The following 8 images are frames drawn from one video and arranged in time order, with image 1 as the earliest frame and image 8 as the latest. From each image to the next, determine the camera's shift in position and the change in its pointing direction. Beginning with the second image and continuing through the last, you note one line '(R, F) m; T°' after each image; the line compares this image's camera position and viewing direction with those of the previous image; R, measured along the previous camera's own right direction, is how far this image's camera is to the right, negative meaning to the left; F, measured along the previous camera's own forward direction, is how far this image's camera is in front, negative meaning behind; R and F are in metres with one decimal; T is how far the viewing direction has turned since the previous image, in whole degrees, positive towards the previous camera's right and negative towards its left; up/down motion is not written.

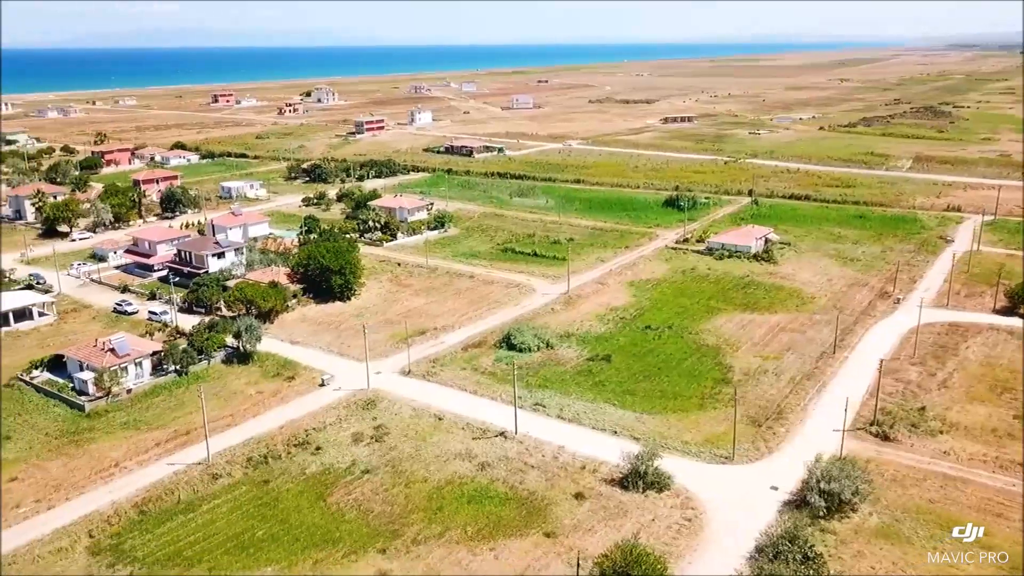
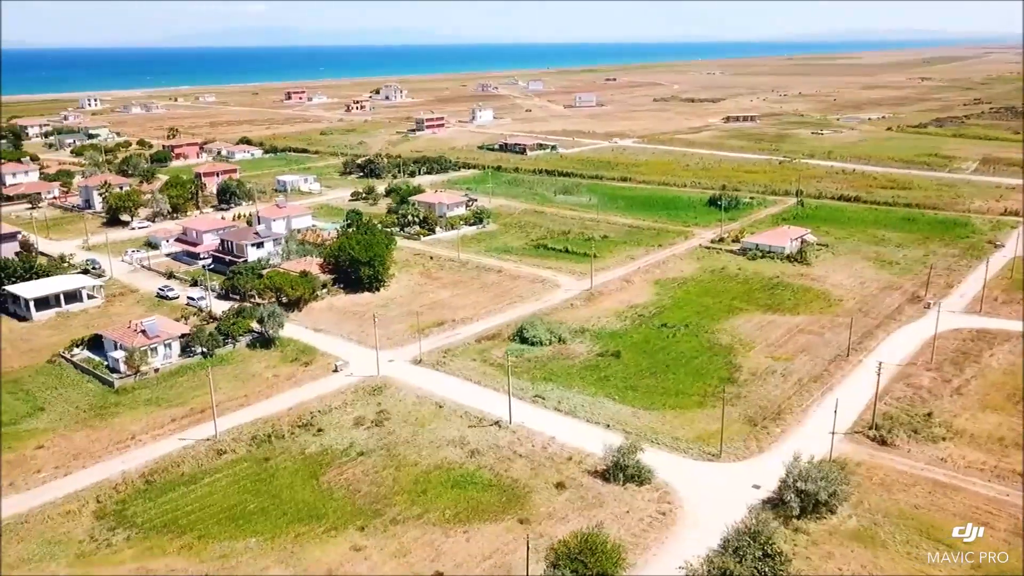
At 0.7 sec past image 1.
(+1.6, -0.3) m; -5°
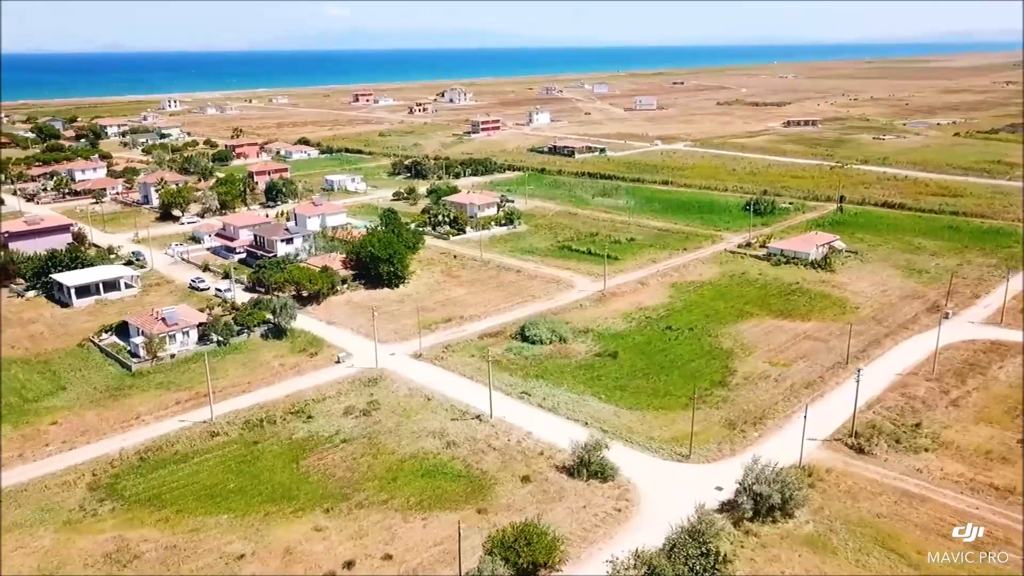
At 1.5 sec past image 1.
(+1.9, -0.3) m; -5°
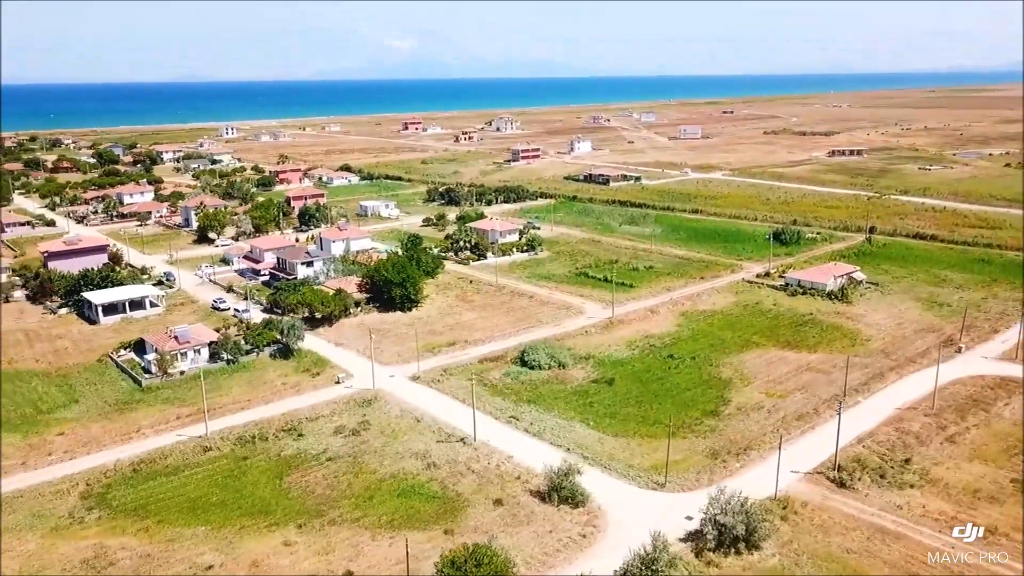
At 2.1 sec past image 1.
(+1.5, -0.2) m; -4°
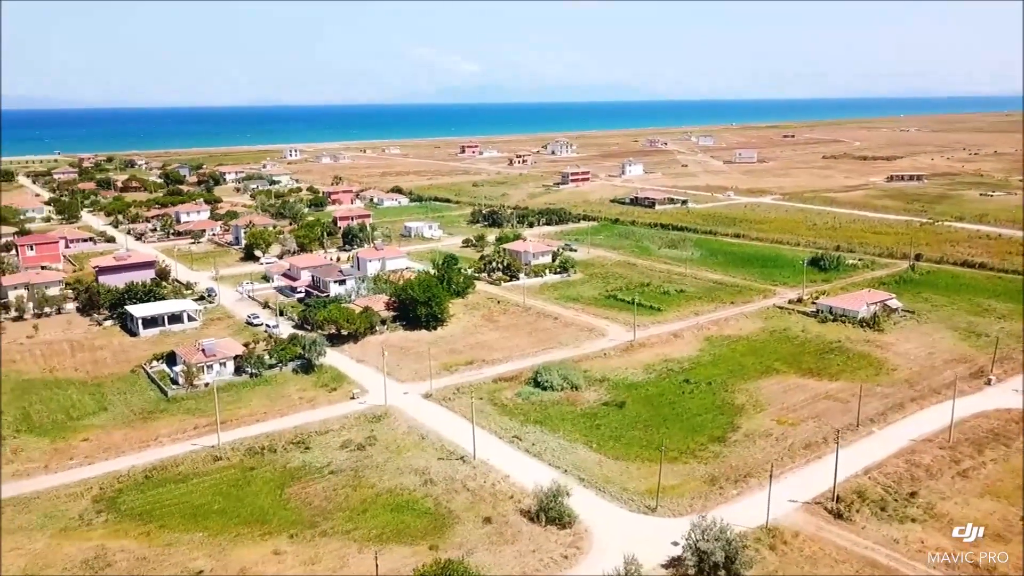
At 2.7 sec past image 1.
(+1.3, -0.1) m; -4°
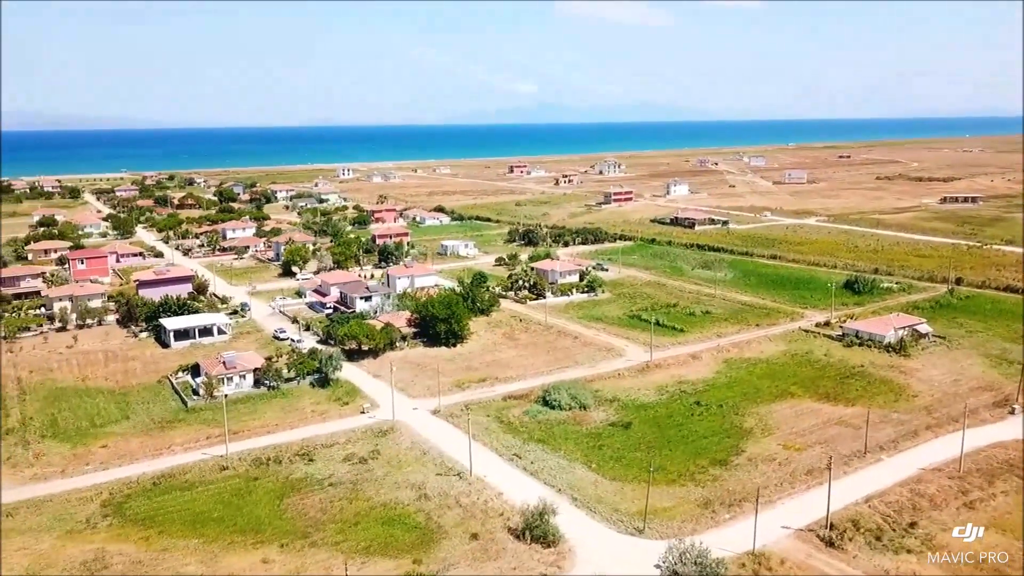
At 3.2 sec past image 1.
(+1.2, -0.1) m; -4°
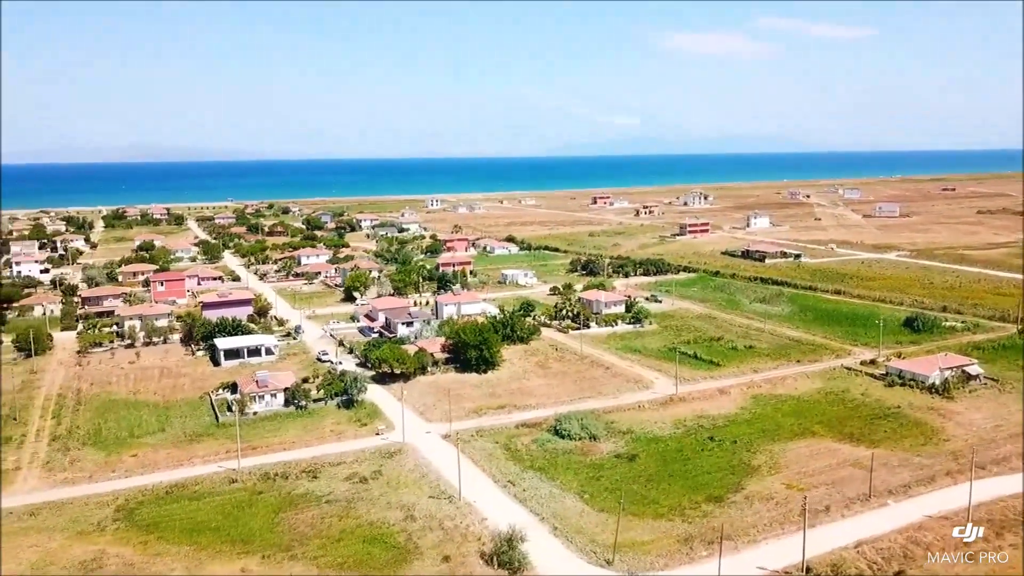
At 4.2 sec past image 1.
(+2.3, -0.1) m; -7°
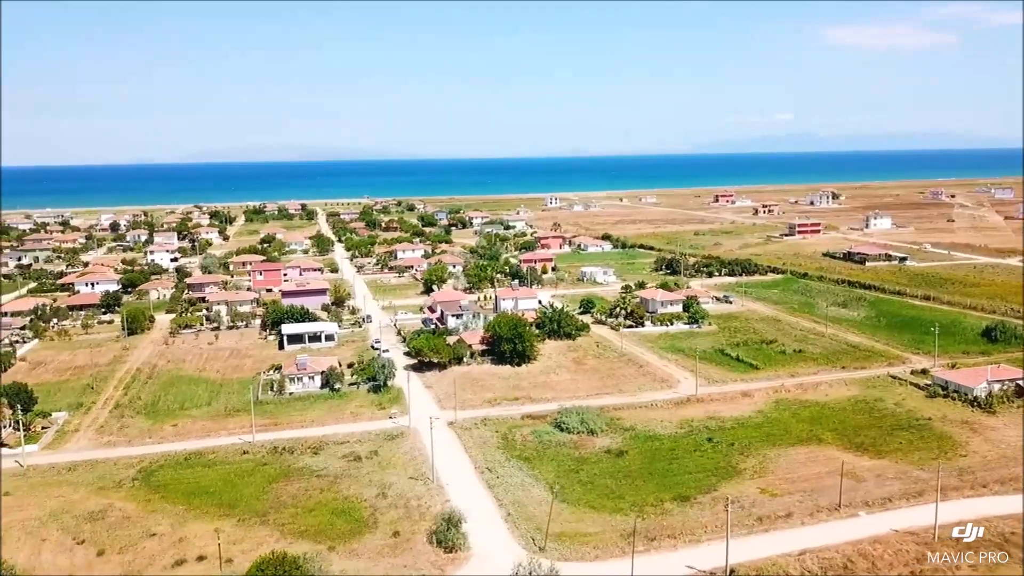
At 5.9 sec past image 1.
(+3.8, -0.3) m; -10°
